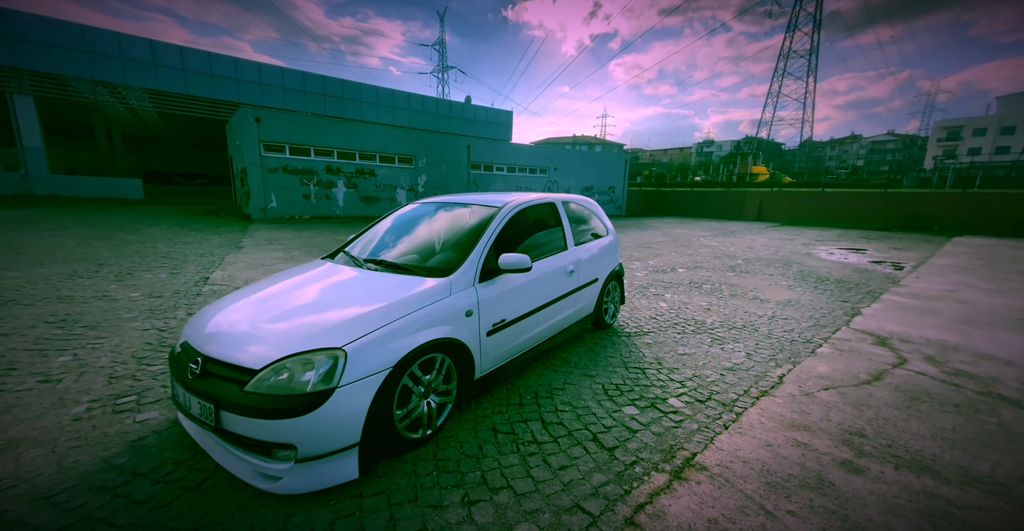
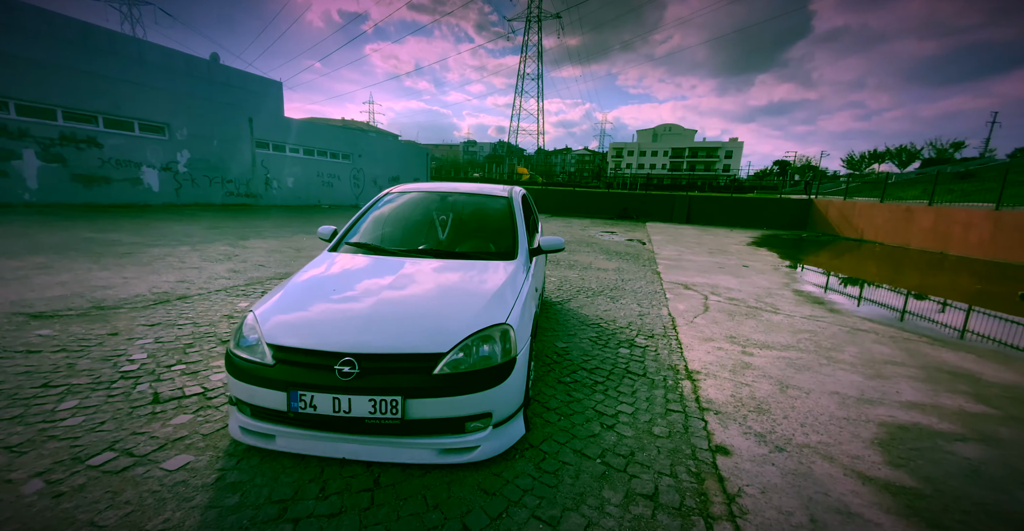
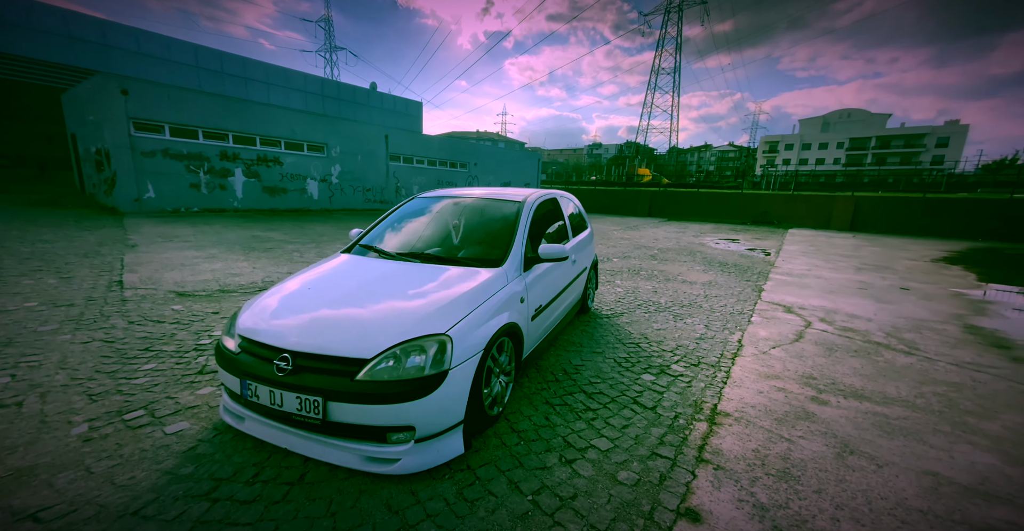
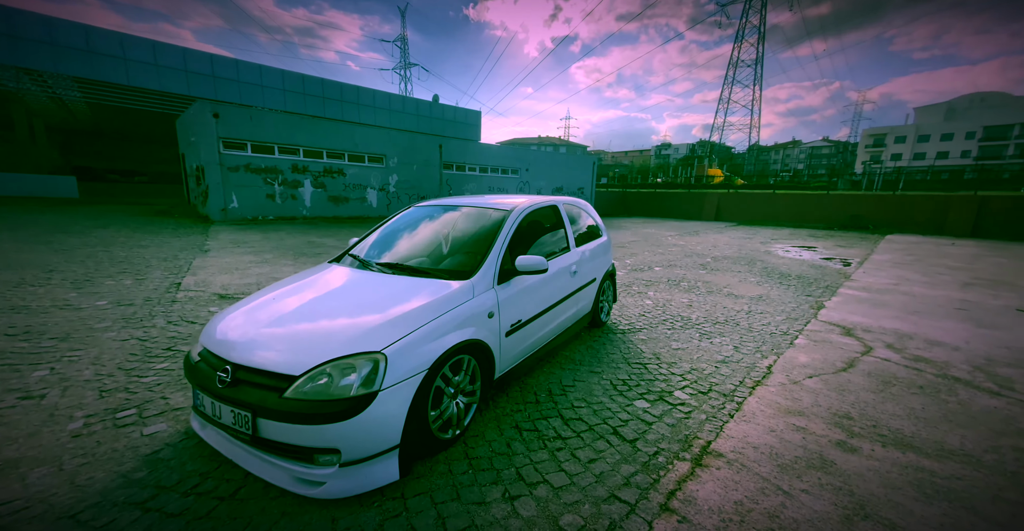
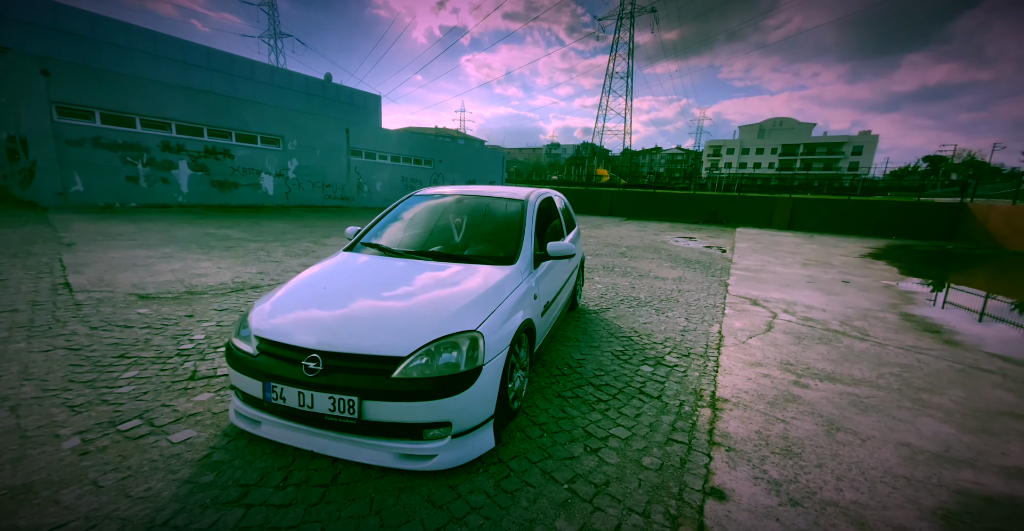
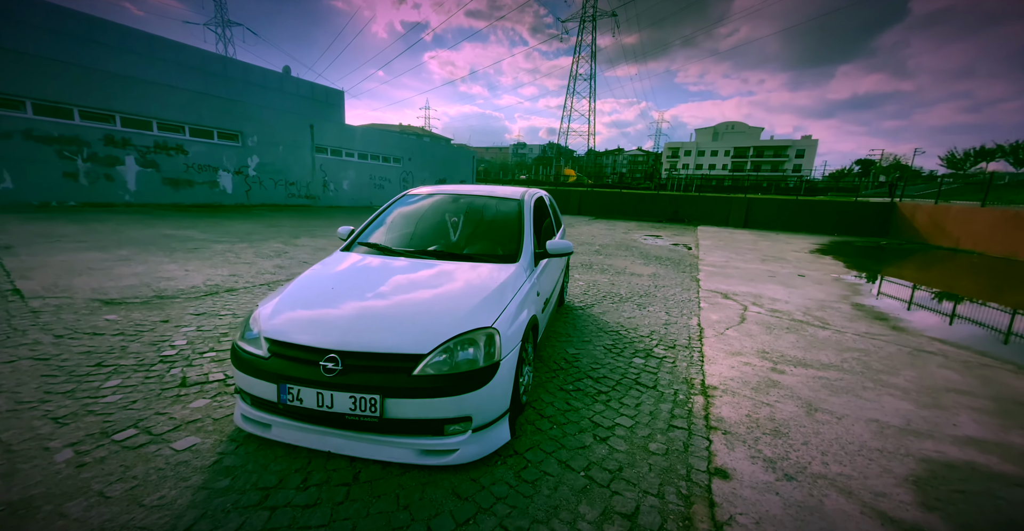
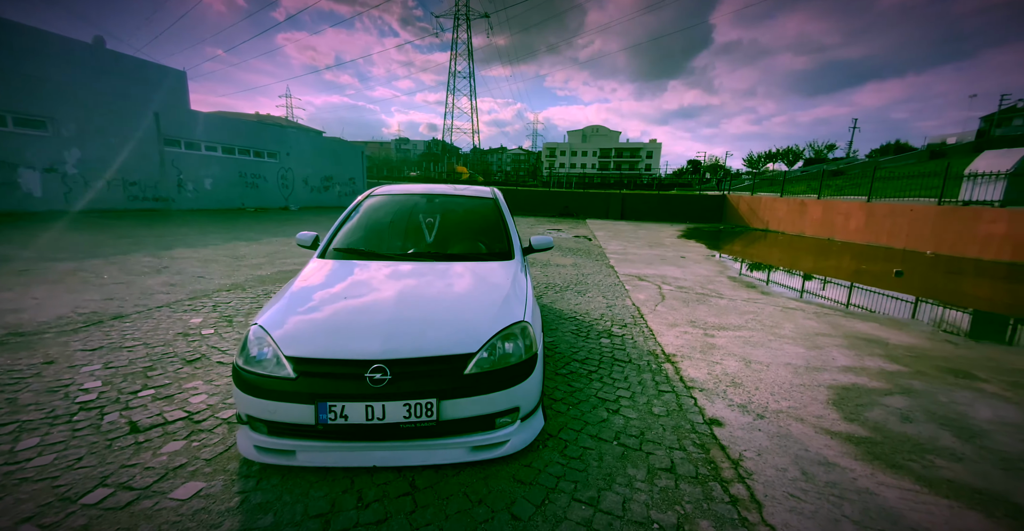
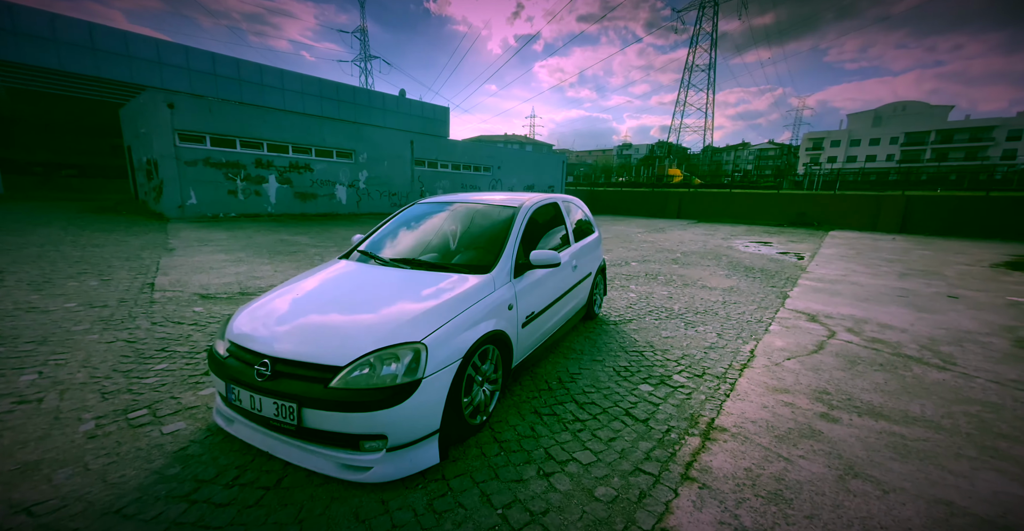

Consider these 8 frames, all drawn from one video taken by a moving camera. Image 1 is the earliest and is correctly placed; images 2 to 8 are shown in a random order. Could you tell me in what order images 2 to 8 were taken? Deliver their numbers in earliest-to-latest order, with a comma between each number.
4, 8, 3, 5, 6, 2, 7
